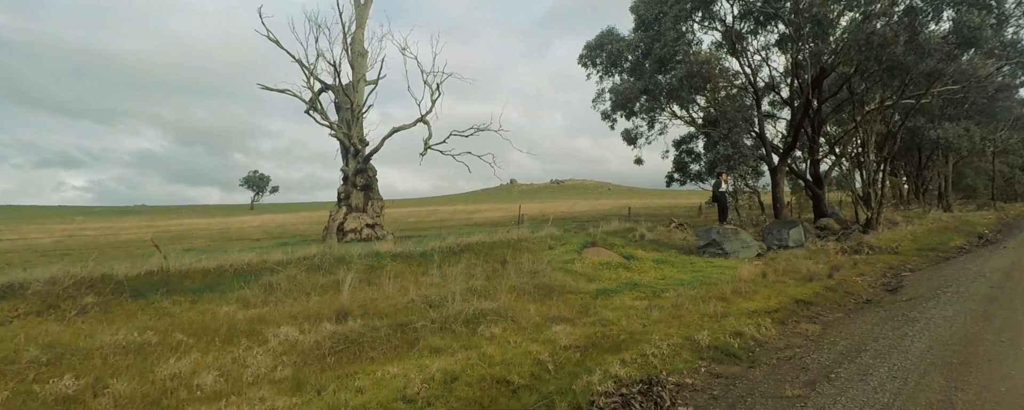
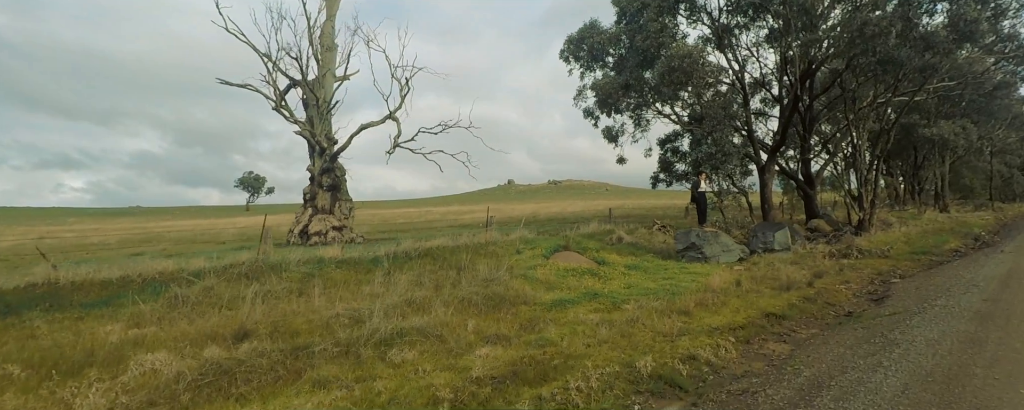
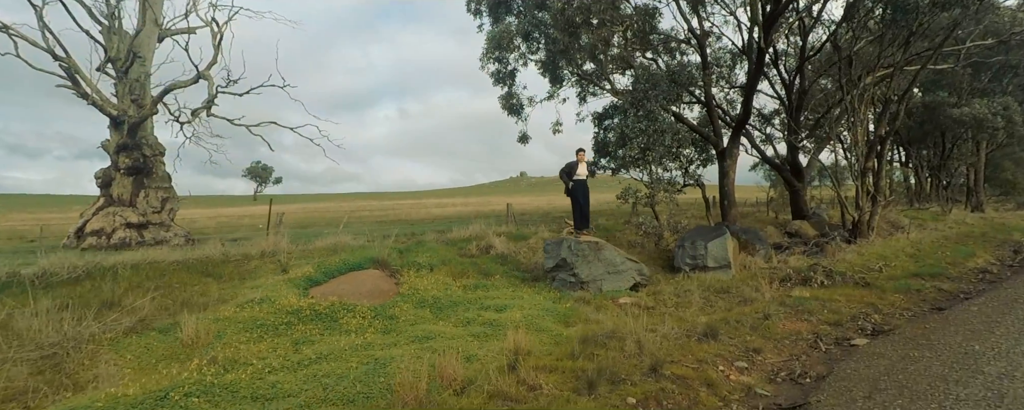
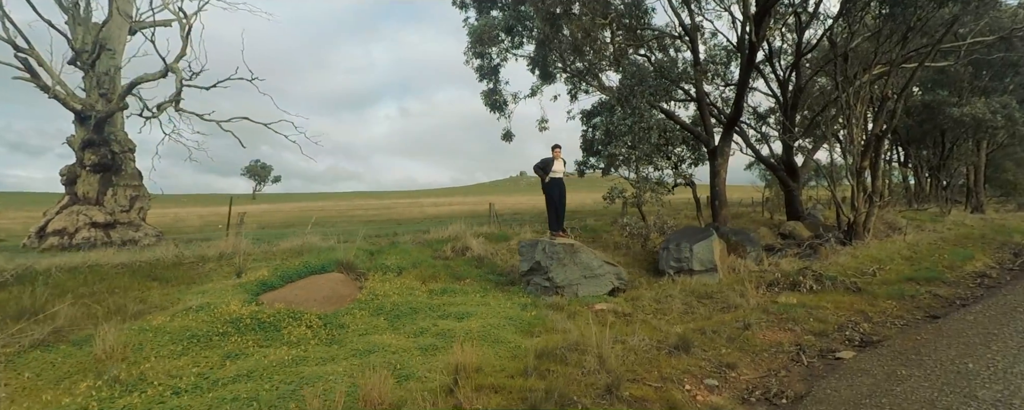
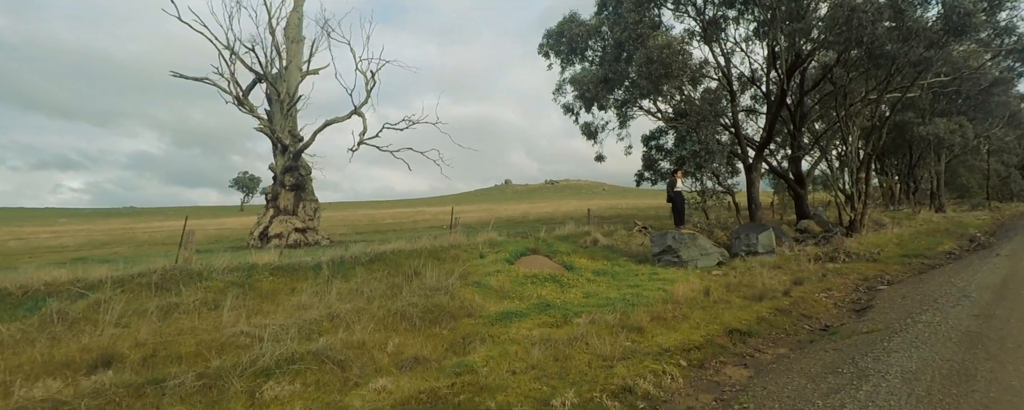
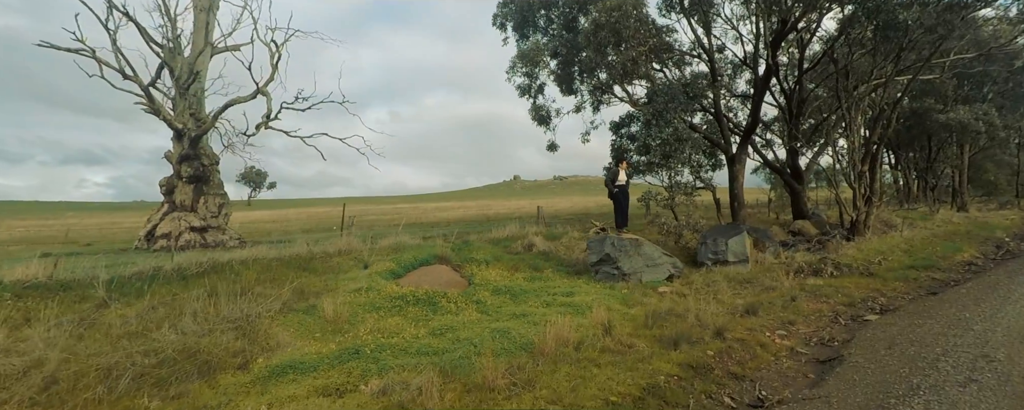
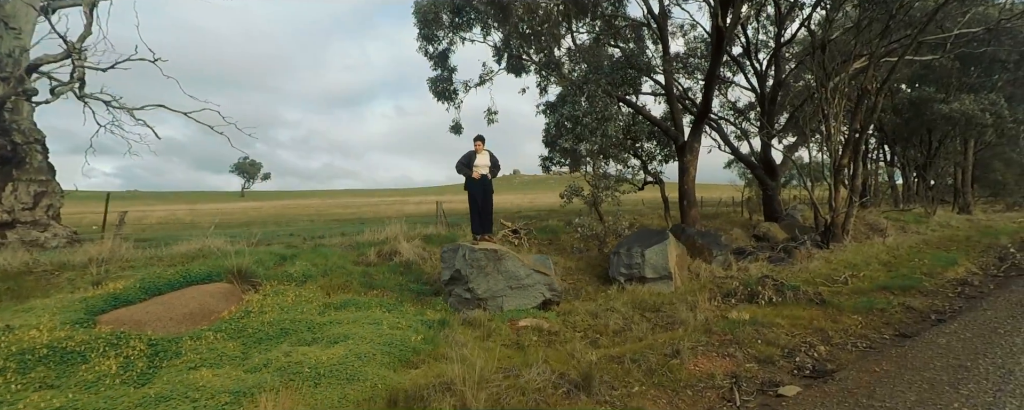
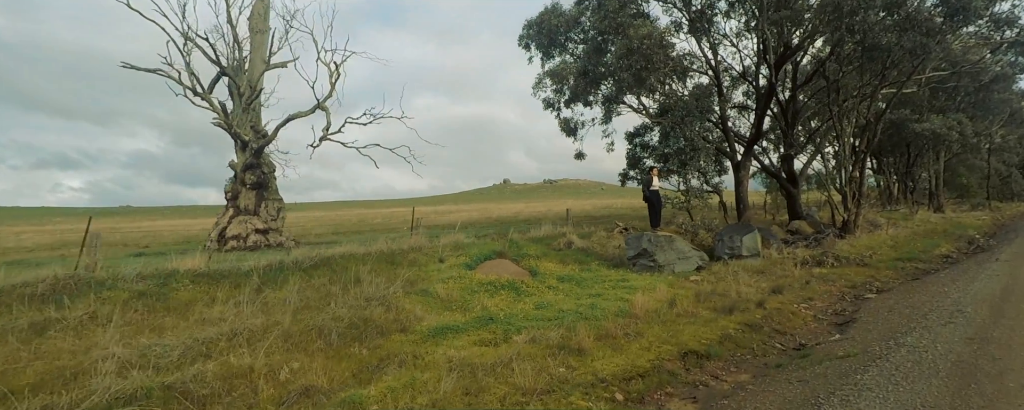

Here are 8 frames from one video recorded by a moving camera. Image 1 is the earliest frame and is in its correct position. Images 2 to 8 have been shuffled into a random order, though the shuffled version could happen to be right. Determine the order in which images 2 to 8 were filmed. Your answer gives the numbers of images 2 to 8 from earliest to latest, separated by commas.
2, 5, 8, 6, 3, 4, 7
